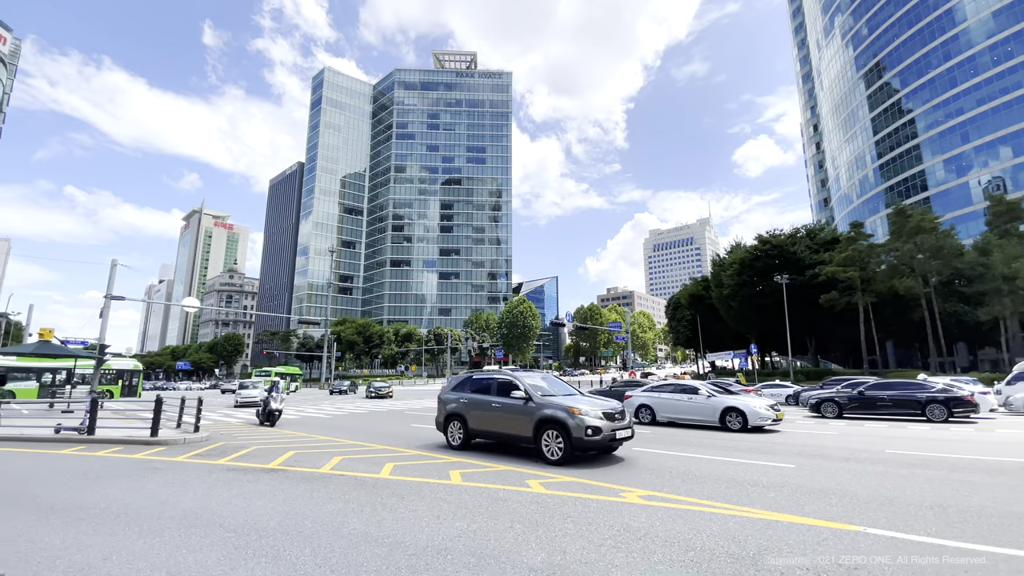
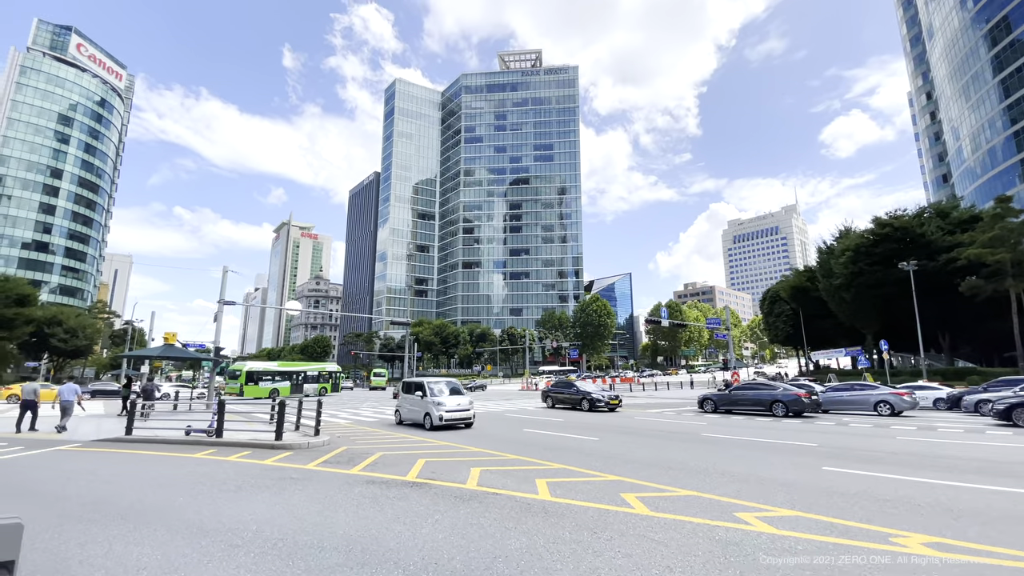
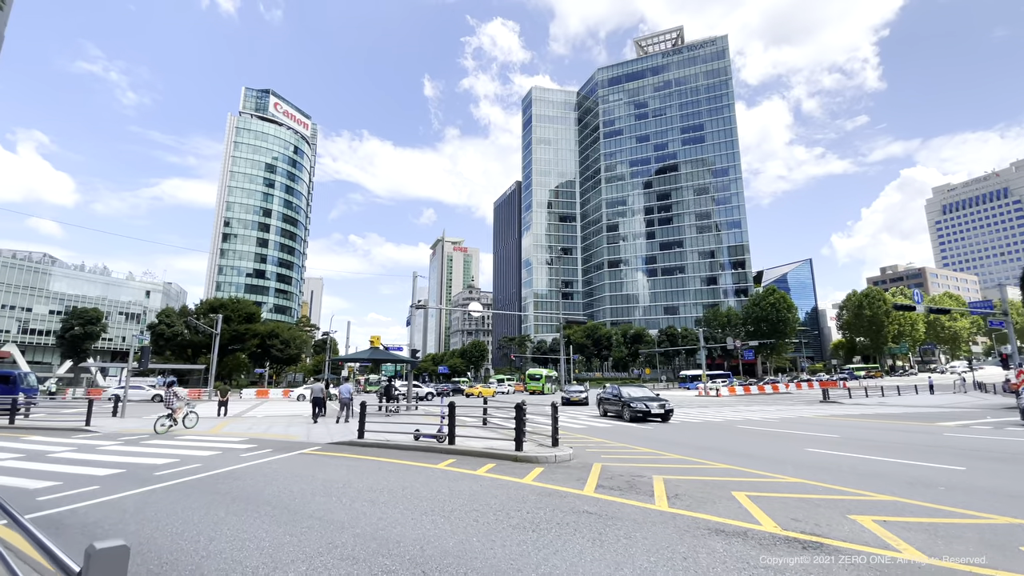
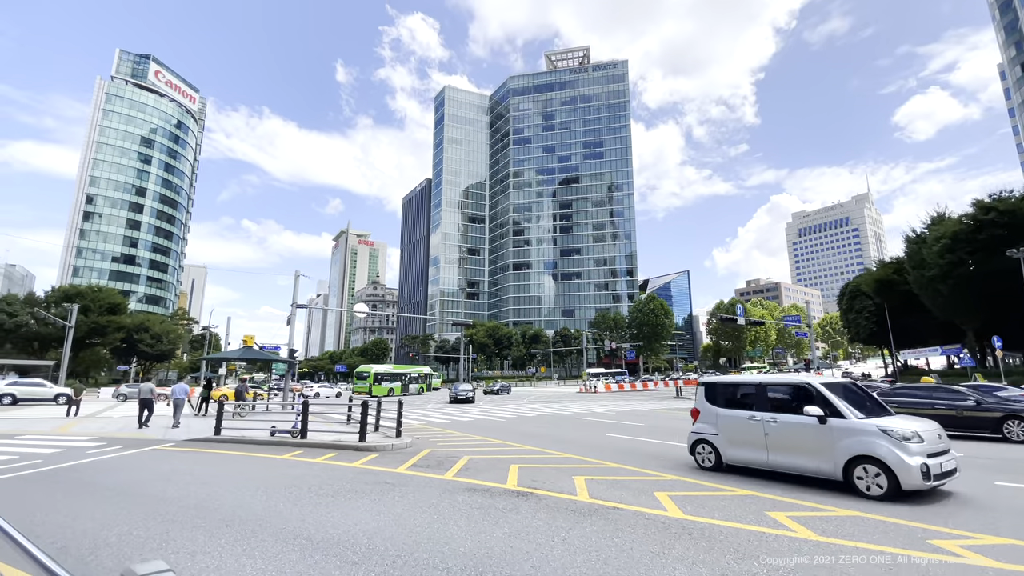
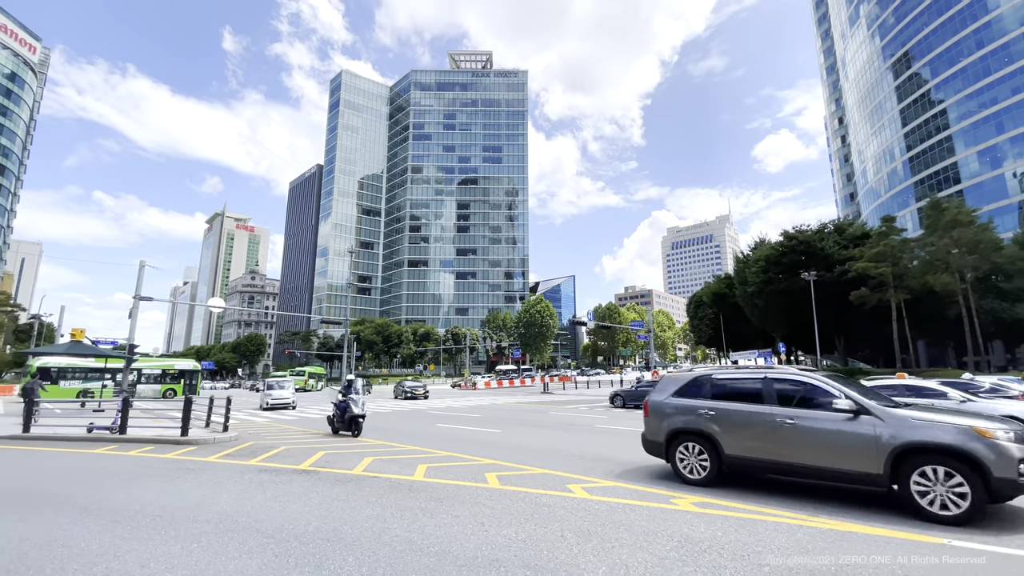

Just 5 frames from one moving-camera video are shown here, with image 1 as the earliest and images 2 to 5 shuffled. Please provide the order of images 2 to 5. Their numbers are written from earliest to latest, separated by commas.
5, 2, 4, 3
